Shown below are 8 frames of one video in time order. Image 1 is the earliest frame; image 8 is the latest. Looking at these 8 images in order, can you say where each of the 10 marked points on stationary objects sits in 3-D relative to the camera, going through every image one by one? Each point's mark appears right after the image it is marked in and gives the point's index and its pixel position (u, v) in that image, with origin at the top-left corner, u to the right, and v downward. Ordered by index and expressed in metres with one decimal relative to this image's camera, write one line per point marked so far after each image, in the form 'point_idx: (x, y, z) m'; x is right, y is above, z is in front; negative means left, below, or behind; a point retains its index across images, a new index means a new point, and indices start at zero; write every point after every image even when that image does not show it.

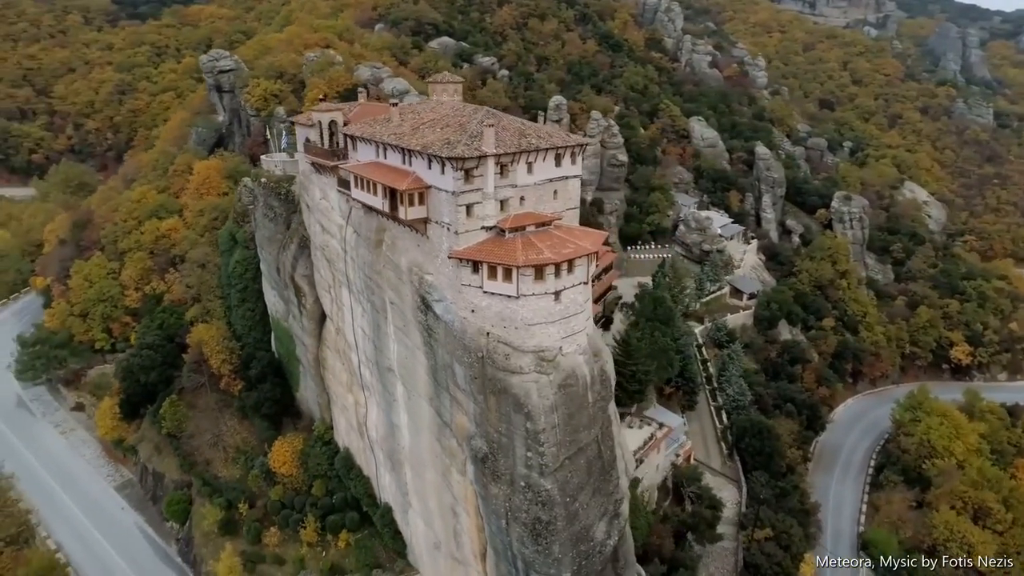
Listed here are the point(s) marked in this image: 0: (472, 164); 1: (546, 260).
0: (-1.2, +3.4, +19.9) m
1: (+0.9, +0.8, +19.4) m
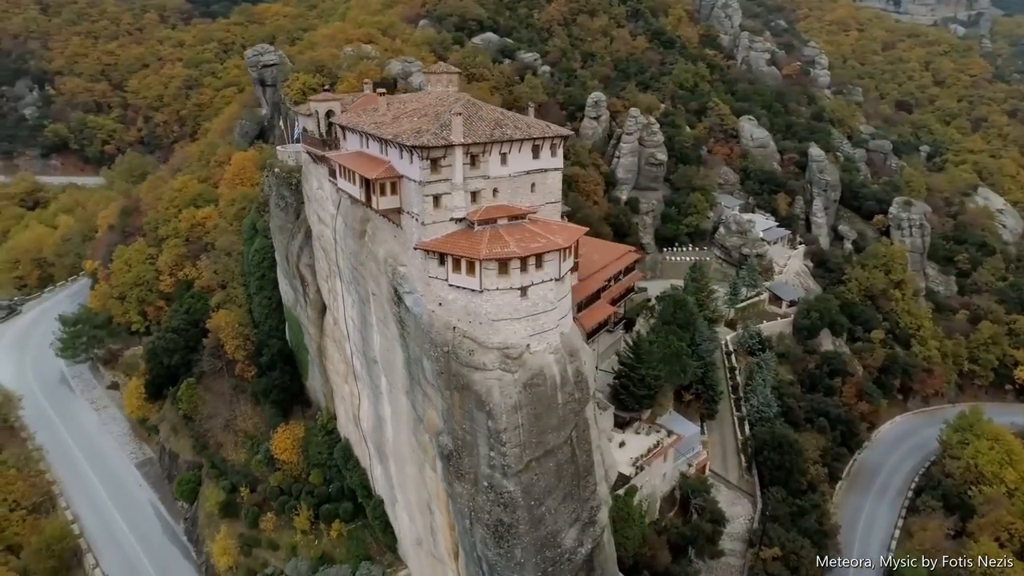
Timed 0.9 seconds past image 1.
0: (-2.0, +3.6, +19.4) m
1: (-0.1, +0.9, +18.8) m
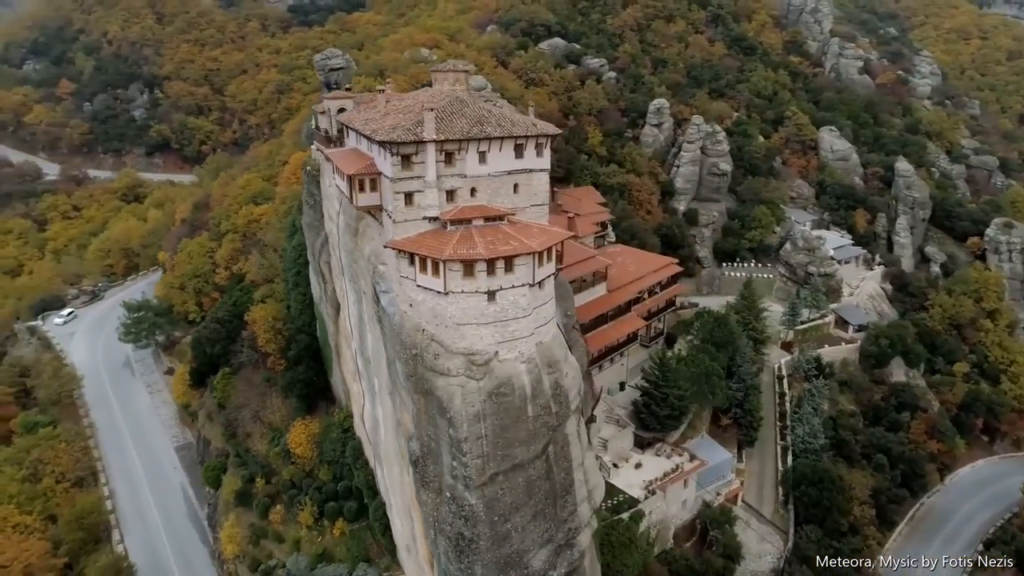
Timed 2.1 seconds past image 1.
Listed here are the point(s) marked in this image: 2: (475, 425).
0: (-2.7, +3.6, +18.9) m
1: (-1.0, +0.8, +18.0) m
2: (-1.0, -3.6, +18.9) m
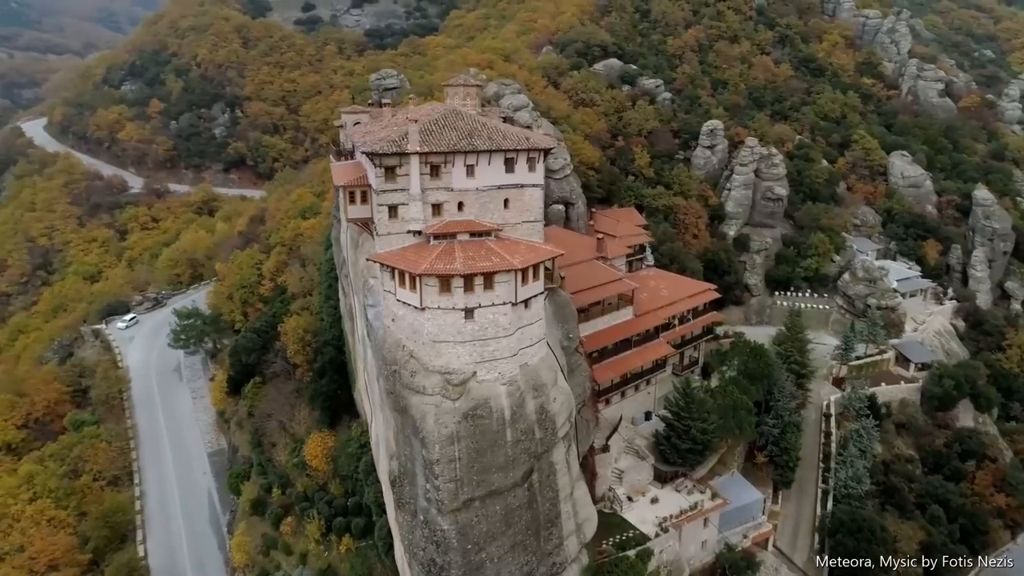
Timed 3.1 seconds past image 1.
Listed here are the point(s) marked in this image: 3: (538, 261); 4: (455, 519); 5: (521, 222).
0: (-3.1, +3.3, +18.6) m
1: (-1.5, +0.4, +17.4) m
2: (-1.6, -4.1, +18.2) m
3: (+0.7, +0.7, +18.6) m
4: (-1.5, -6.0, +18.5) m
5: (+0.2, +1.8, +19.7) m
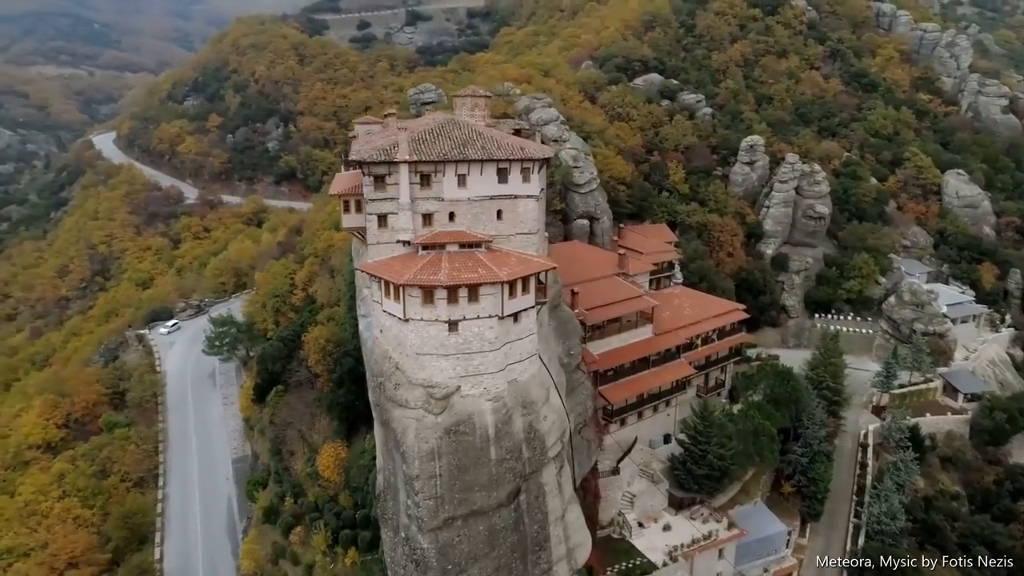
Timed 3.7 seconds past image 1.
0: (-3.3, +3.0, +18.3) m
1: (-1.9, +0.2, +17.0) m
2: (-2.1, -4.3, +17.7) m
3: (+0.4, +0.4, +18.0) m
4: (-1.9, -6.3, +17.9) m
5: (+0.1, +1.5, +19.2) m
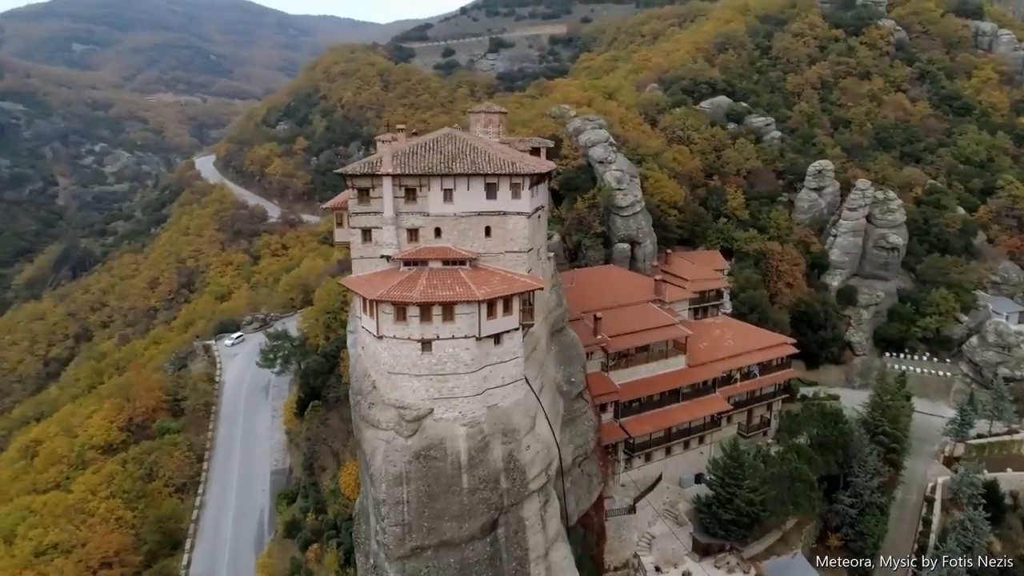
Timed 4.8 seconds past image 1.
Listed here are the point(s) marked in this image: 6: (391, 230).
0: (-3.6, +2.6, +18.0) m
1: (-2.5, -0.2, +16.4) m
2: (-2.7, -4.7, +16.9) m
3: (-0.1, -0.1, +17.1) m
4: (-2.6, -6.7, +17.1) m
5: (-0.2, +0.9, +18.4) m
6: (-3.1, +1.5, +18.0) m
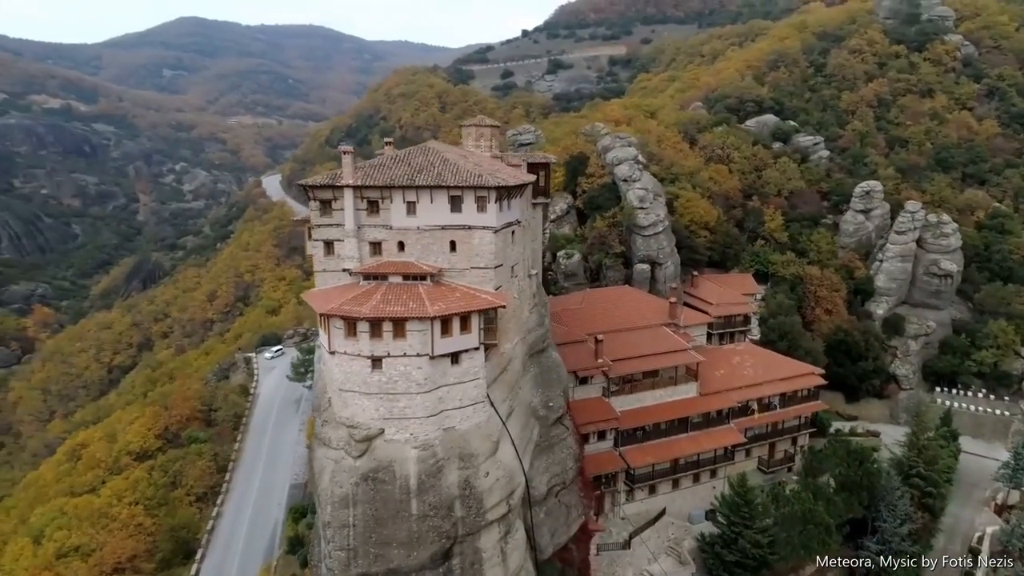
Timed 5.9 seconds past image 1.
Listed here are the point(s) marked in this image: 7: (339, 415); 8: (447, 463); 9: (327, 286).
0: (-4.4, +2.3, +17.6) m
1: (-3.6, -0.5, +15.8) m
2: (-3.8, -5.1, +16.3) m
3: (-1.1, -0.5, +16.4) m
4: (-3.8, -7.0, +16.4) m
5: (-1.1, +0.5, +17.6) m
6: (-3.9, +1.1, +17.6) m
7: (-4.1, -3.0, +16.7) m
8: (-1.5, -4.1, +16.6) m
9: (-4.6, +0.1, +17.8) m
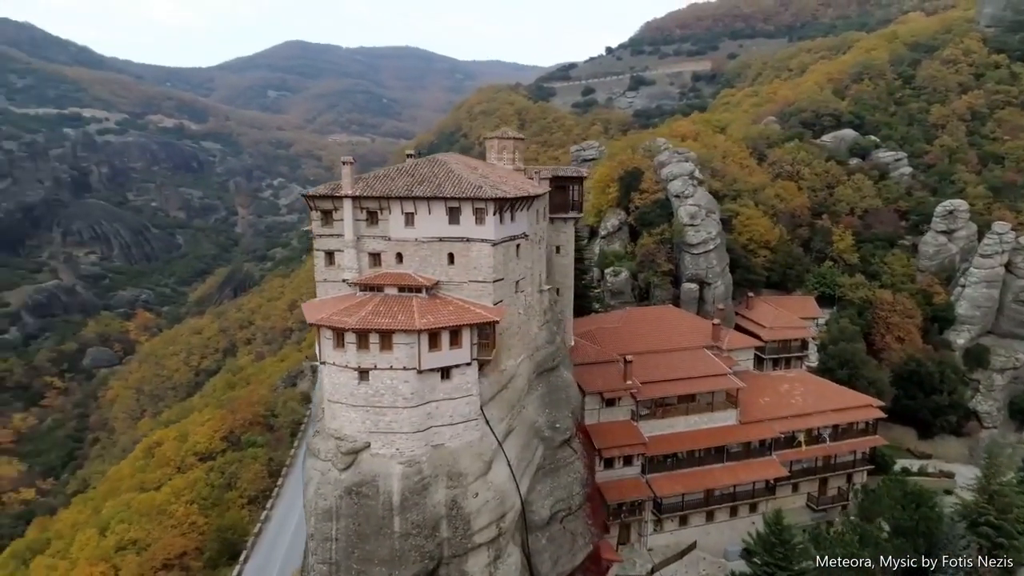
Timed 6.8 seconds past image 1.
0: (-4.4, +2.0, +17.6) m
1: (-3.8, -0.8, +15.7) m
2: (-4.2, -5.3, +16.1) m
3: (-1.3, -0.8, +15.9) m
4: (-4.1, -7.3, +16.1) m
5: (-1.1, +0.2, +17.2) m
6: (-3.9, +0.8, +17.5) m
7: (-4.3, -3.2, +16.6) m
8: (-1.8, -4.4, +16.2) m
9: (-4.6, -0.2, +17.8) m
